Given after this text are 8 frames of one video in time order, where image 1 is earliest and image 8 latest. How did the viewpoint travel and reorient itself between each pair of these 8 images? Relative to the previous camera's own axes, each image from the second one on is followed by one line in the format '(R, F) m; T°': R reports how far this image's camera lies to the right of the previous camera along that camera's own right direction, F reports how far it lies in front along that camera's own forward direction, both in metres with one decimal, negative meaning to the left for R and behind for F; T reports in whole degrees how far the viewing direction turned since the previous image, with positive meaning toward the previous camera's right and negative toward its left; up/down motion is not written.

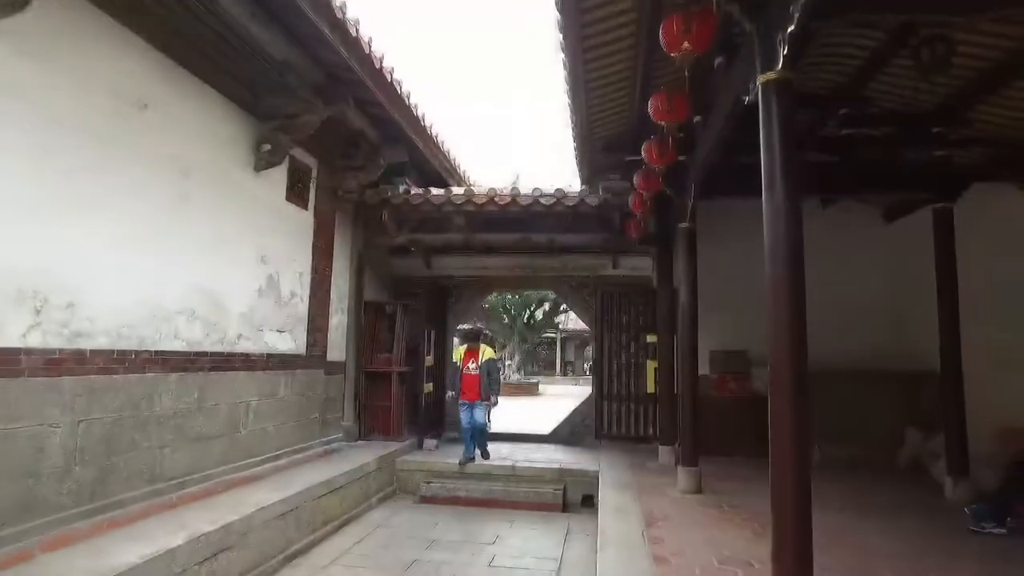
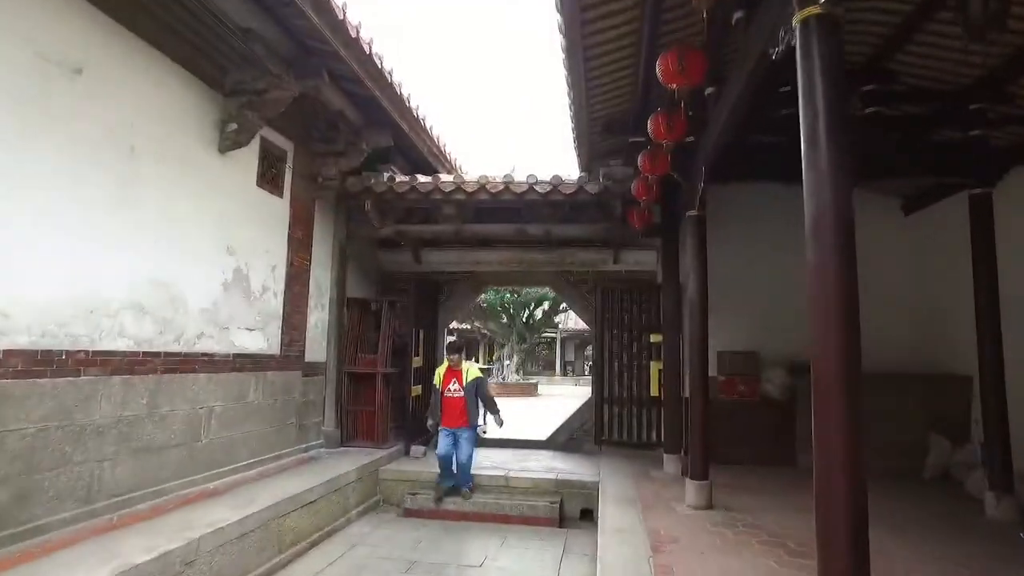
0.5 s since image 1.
(0.0, +0.5) m; 0°
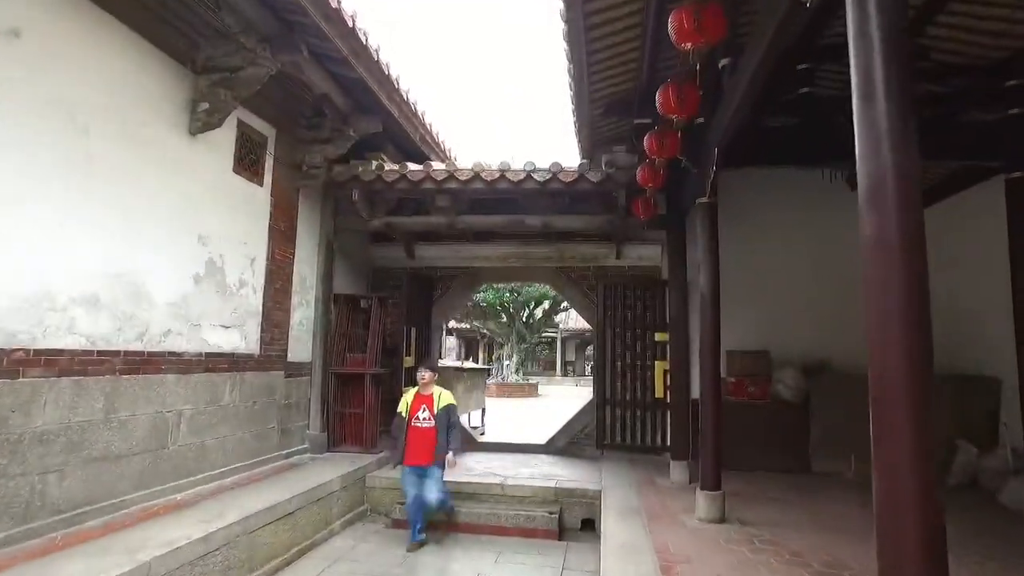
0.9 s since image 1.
(0.0, +0.4) m; 0°
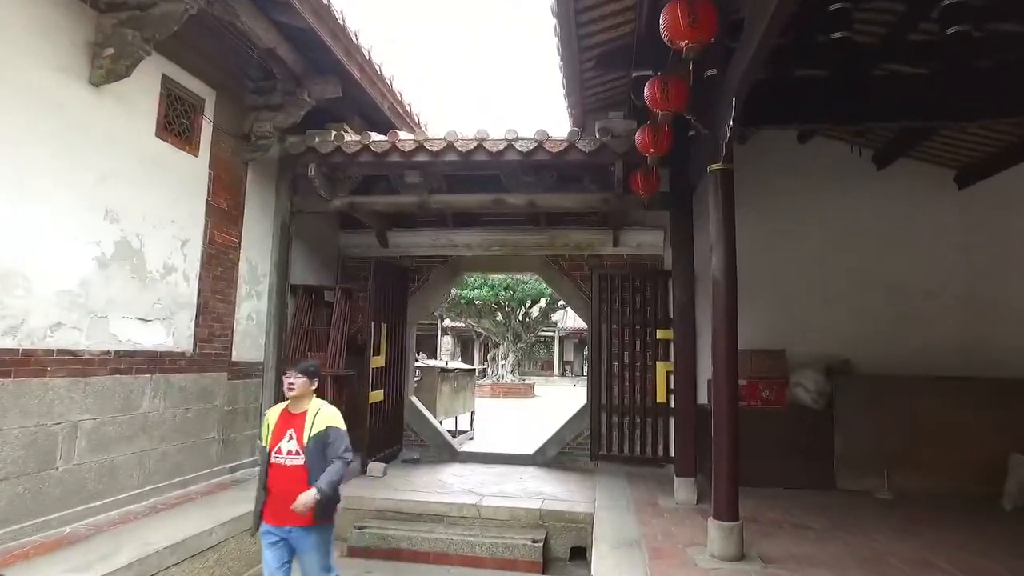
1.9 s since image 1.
(+0.1, +0.7) m; 0°
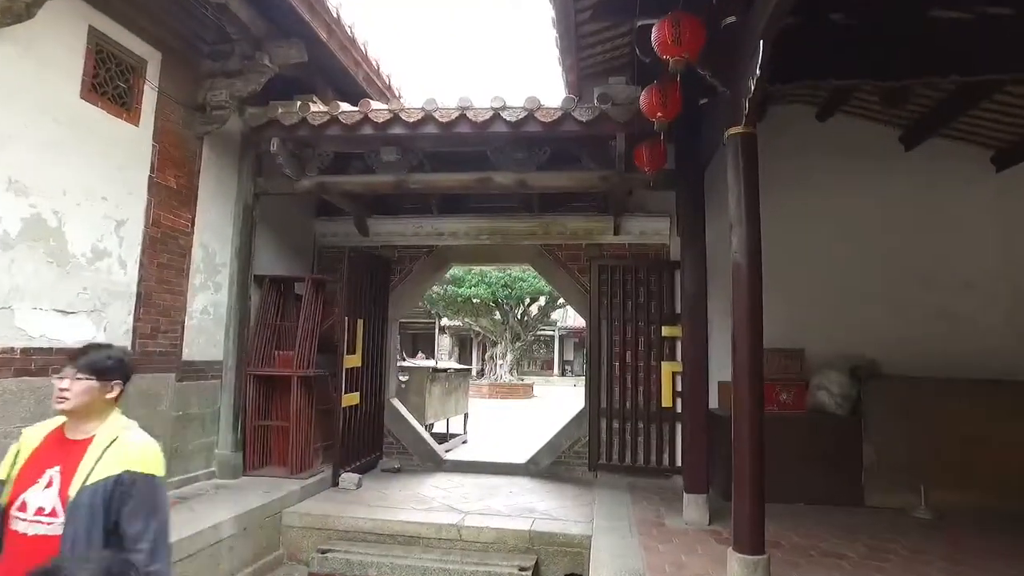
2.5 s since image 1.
(+0.1, +0.6) m; 0°
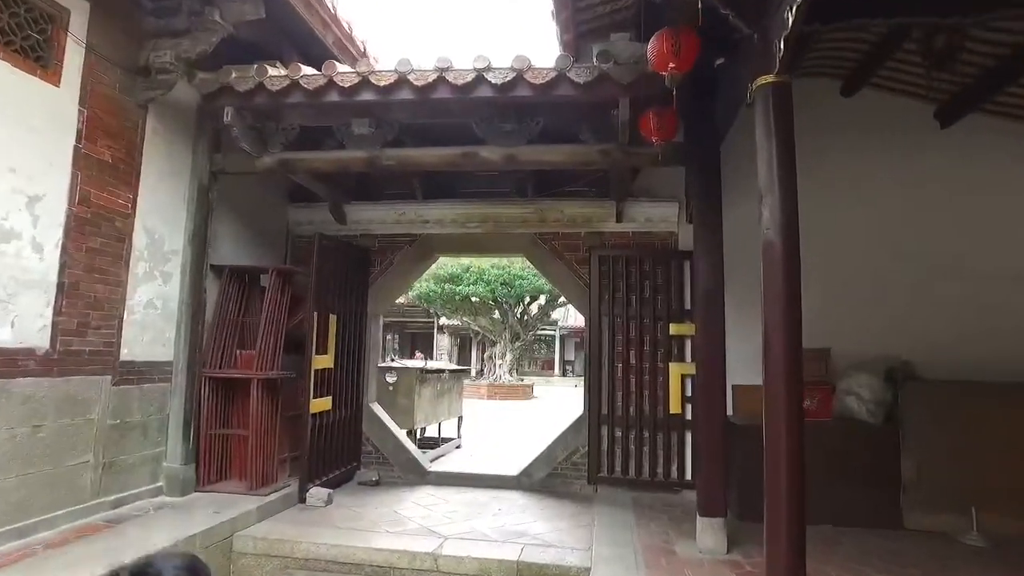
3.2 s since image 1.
(+0.1, +0.6) m; 0°
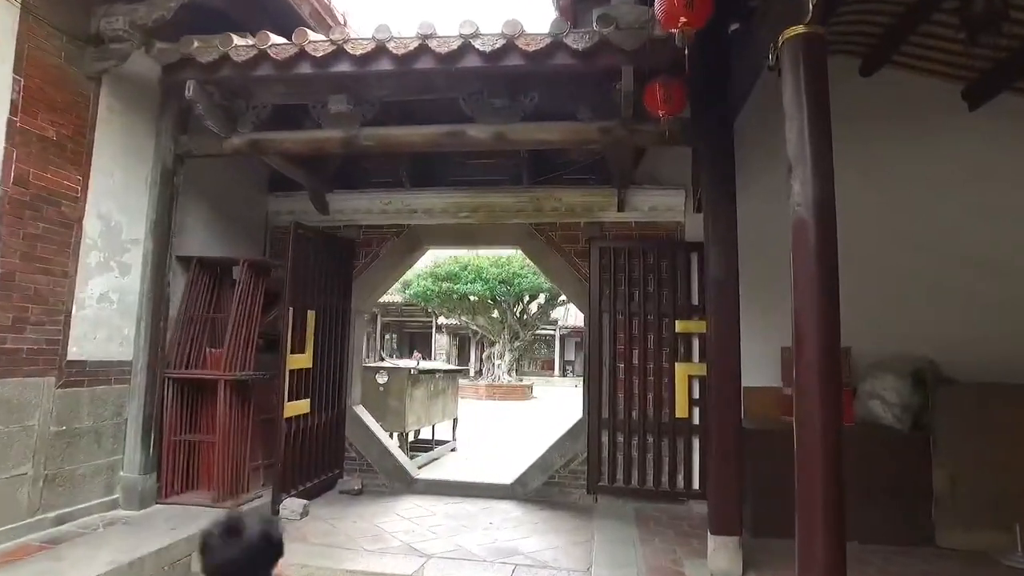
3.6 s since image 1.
(0.0, +0.4) m; 0°
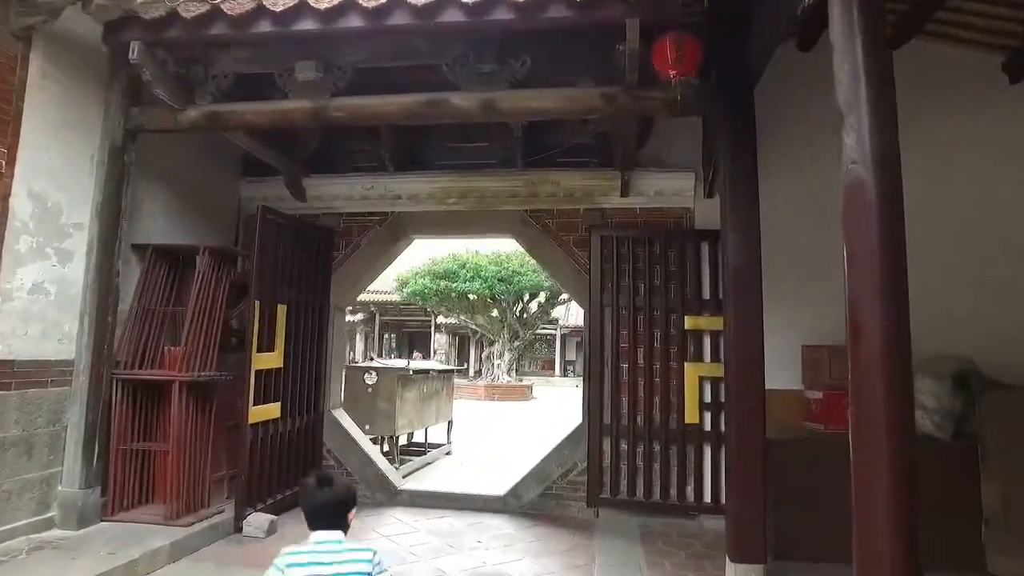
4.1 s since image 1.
(0.0, +0.4) m; 0°
